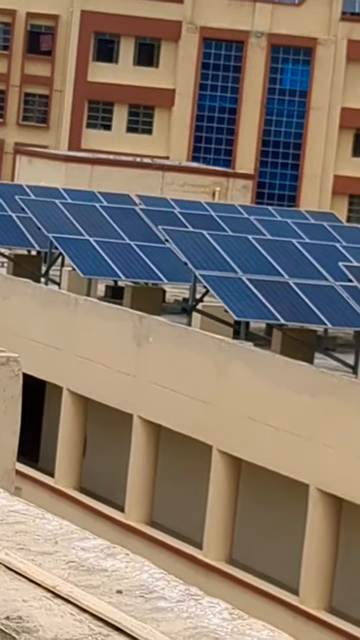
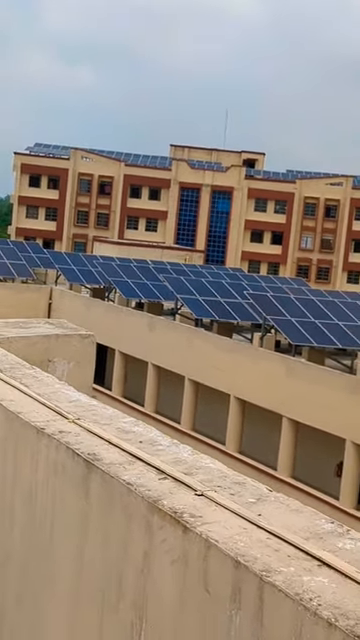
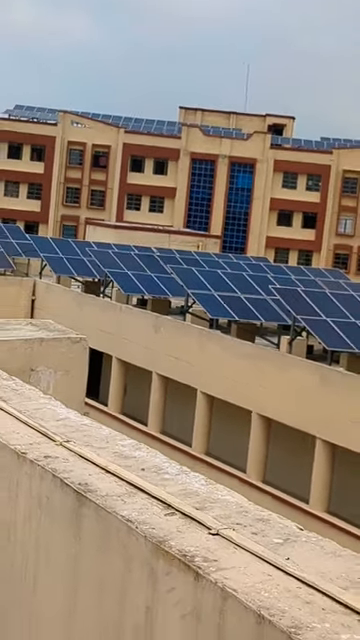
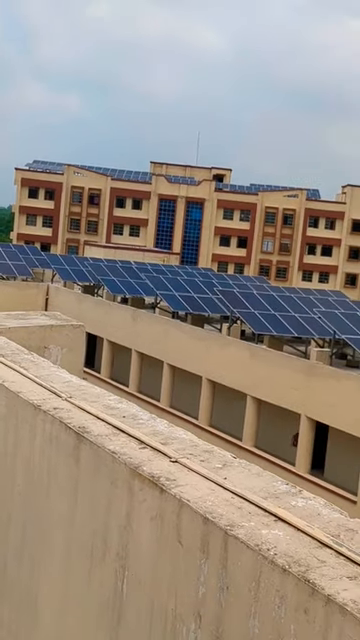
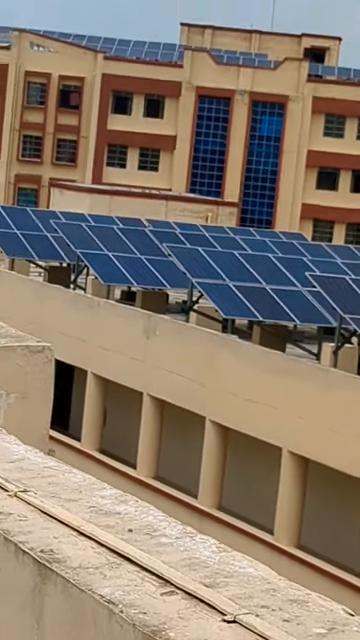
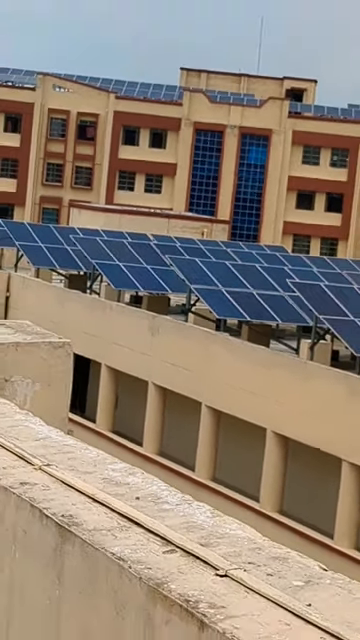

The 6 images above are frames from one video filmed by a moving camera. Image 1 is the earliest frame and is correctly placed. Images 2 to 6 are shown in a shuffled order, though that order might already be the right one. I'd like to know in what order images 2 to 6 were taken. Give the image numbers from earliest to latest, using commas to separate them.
5, 6, 3, 2, 4
